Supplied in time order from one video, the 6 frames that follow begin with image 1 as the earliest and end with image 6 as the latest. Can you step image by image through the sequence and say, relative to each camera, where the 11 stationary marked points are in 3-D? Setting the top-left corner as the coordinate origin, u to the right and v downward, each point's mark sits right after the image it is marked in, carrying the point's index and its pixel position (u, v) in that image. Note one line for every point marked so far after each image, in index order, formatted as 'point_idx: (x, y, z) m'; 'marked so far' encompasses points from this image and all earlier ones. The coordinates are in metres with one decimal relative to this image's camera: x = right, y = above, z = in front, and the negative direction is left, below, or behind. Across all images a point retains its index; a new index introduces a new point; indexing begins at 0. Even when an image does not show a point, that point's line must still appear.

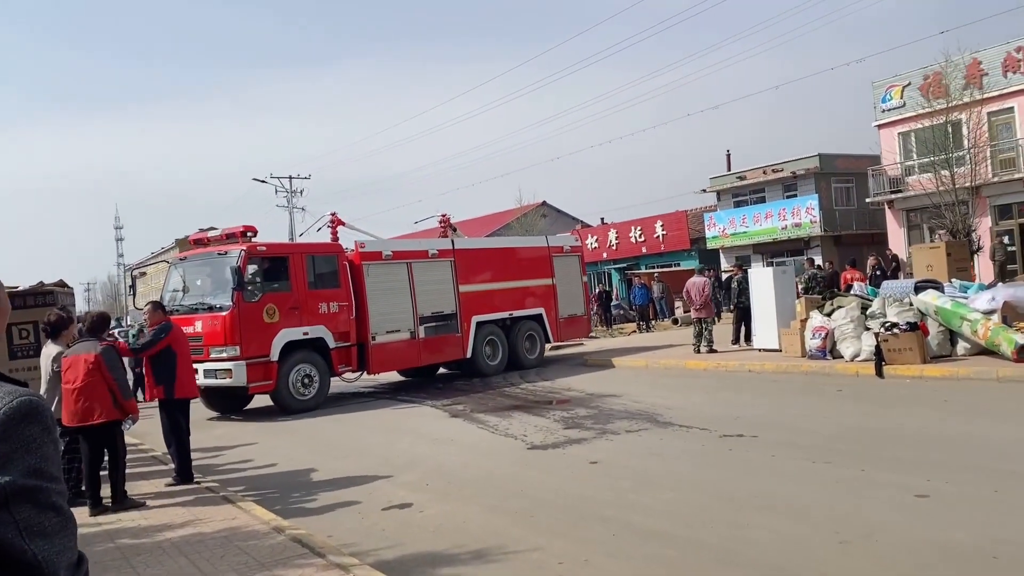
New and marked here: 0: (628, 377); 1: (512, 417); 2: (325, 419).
0: (+2.1, -1.6, +14.6) m
1: (0.0, -1.7, +10.7) m
2: (-3.0, -2.1, +12.7) m
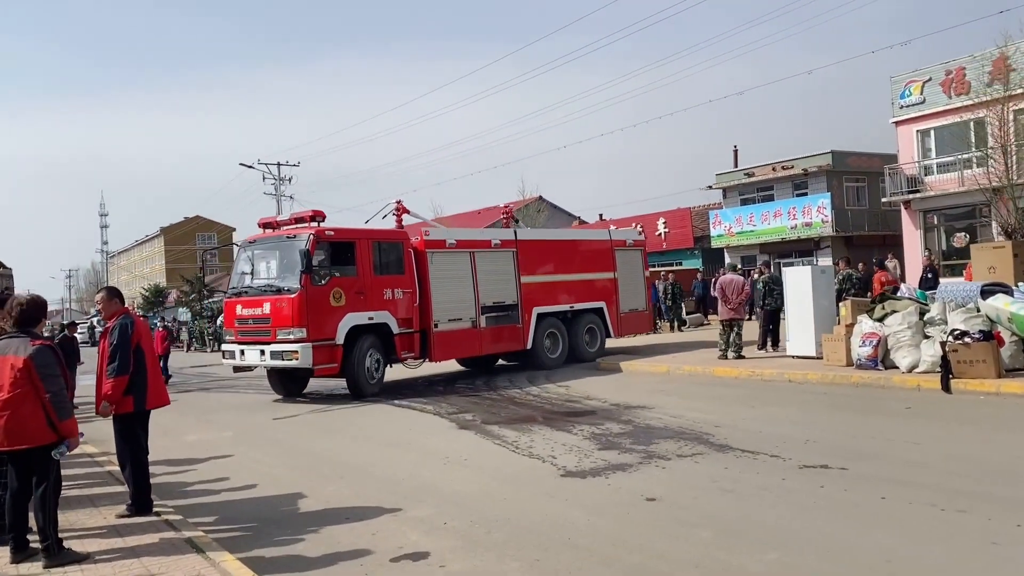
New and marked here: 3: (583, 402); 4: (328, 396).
0: (+2.3, -1.6, +13.2) m
1: (+0.2, -1.7, +9.2) m
2: (-2.8, -1.9, +11.2) m
3: (+1.0, -1.6, +11.5) m
4: (-3.3, -2.0, +14.9) m
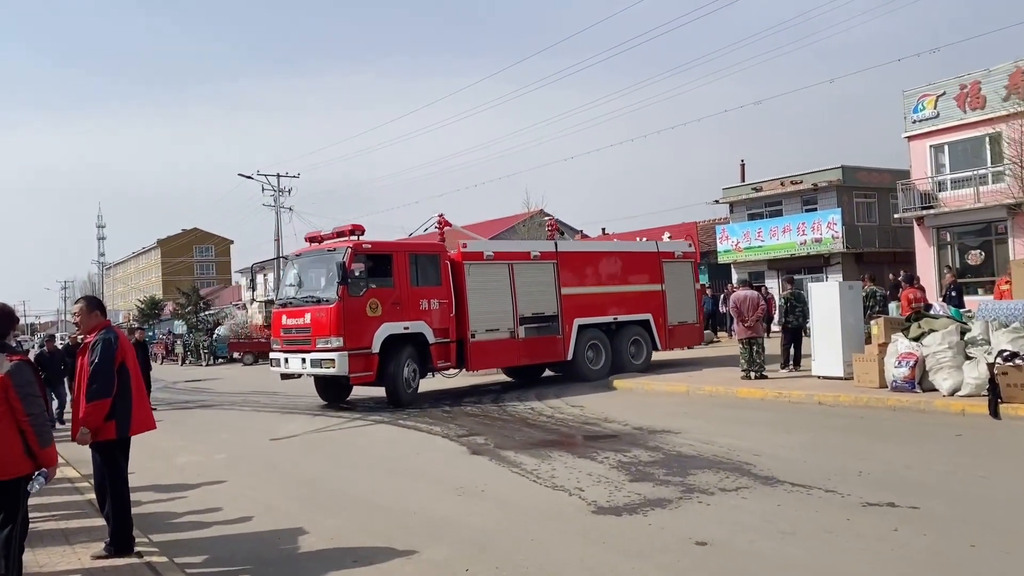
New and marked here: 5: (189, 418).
0: (+2.5, -1.8, +12.5) m
1: (+0.4, -1.8, +8.5) m
2: (-2.6, -2.1, +10.5) m
3: (+1.2, -1.8, +10.7) m
4: (-3.1, -2.2, +14.1) m
5: (-6.0, -2.4, +14.8) m
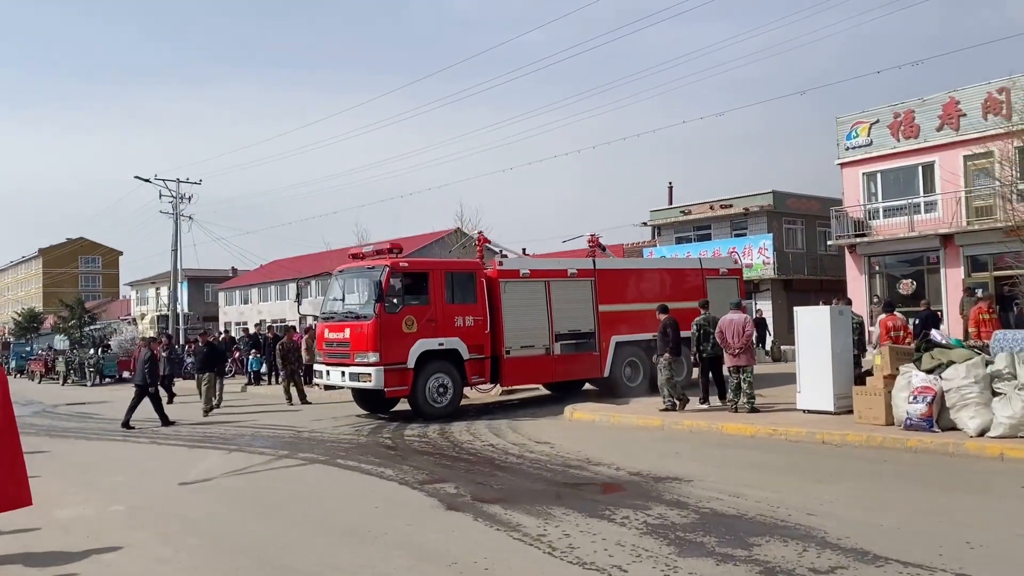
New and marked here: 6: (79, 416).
0: (+1.9, -2.1, +11.0) m
1: (+0.4, -2.0, +6.8) m
2: (-2.9, -2.2, +8.4) m
3: (+0.9, -2.1, +9.1) m
4: (-3.8, -2.4, +11.9) m
5: (-6.7, -2.5, +12.2) m
6: (-10.2, -3.0, +19.0) m
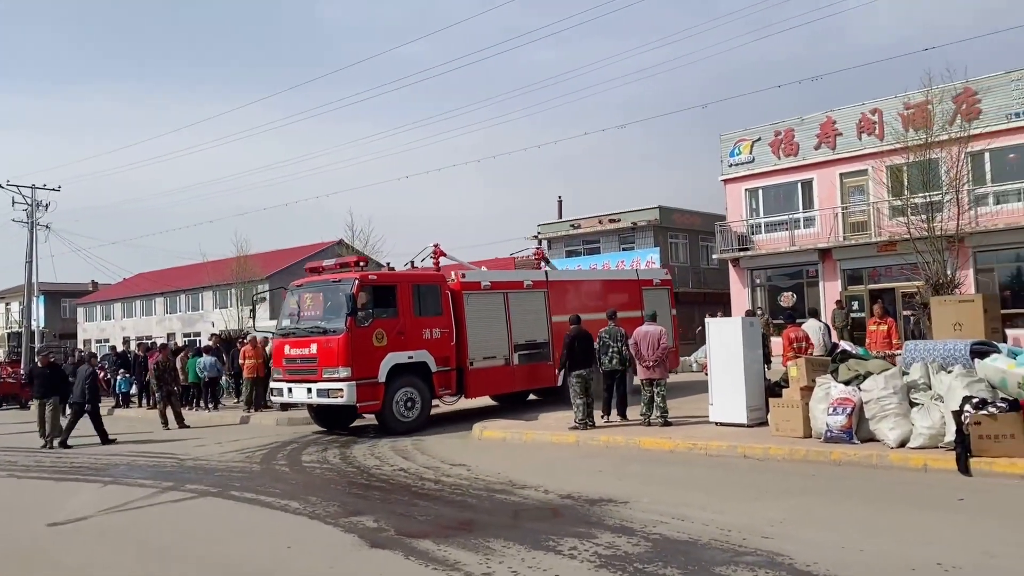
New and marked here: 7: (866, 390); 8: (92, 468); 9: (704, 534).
0: (+0.8, -2.3, +10.5) m
1: (-0.1, -2.0, +6.2) m
2: (-3.5, -2.3, +7.2) m
3: (0.0, -2.2, +8.5) m
4: (-5.0, -2.6, +10.6) m
5: (-7.9, -2.7, +10.5) m
6: (-12.4, -3.3, +16.7) m
7: (+4.3, -1.2, +9.7) m
8: (-6.3, -2.7, +12.0) m
9: (+1.6, -1.9, +6.3) m
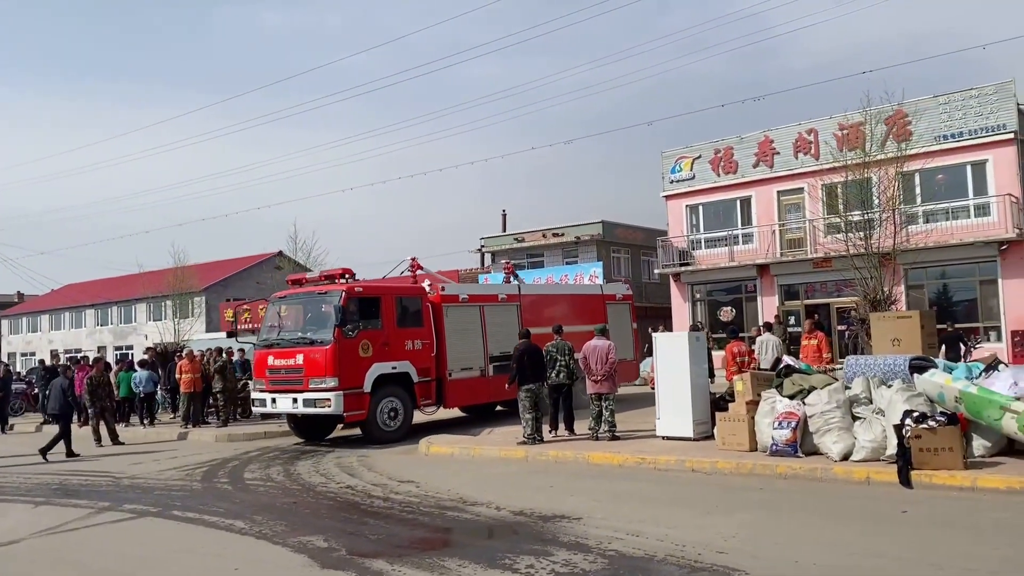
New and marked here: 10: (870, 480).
0: (+0.1, -2.5, +10.5) m
1: (-0.4, -2.2, +6.1) m
2: (-4.0, -2.4, +6.9) m
3: (-0.5, -2.3, +8.4) m
4: (-5.7, -2.7, +10.1) m
5: (-8.6, -2.9, +9.8) m
6: (-13.5, -3.5, +15.6) m
7: (+3.7, -1.4, +9.9) m
8: (-7.0, -2.9, +11.4) m
9: (+1.2, -2.1, +6.3) m
10: (+3.9, -2.1, +8.8) m
